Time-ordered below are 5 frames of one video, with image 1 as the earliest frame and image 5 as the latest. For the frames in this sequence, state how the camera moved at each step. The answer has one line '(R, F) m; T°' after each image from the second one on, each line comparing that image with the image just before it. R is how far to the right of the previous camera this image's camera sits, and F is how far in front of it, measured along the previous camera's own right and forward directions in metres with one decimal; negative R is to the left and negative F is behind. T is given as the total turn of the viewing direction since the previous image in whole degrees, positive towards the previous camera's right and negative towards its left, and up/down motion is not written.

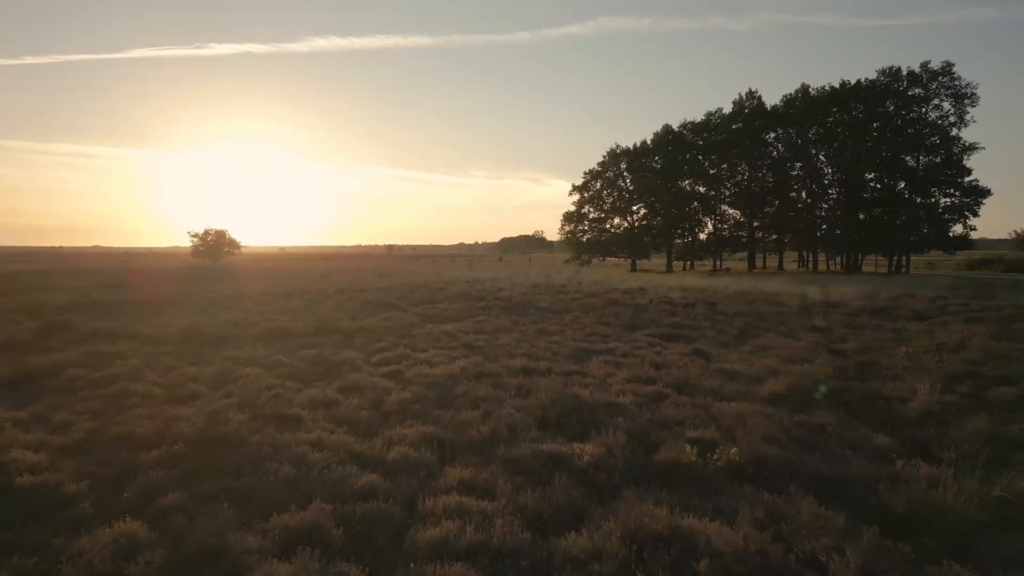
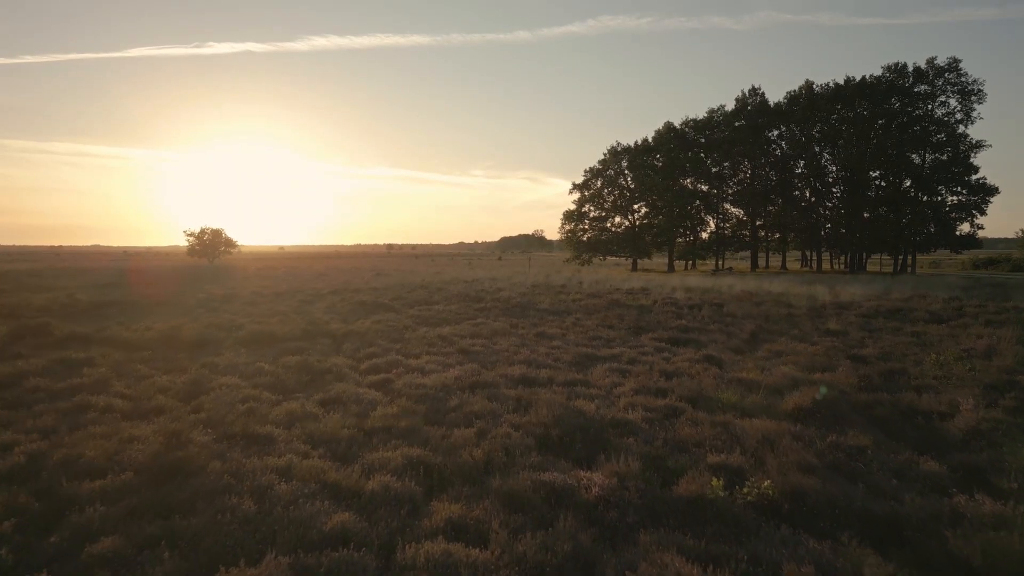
(0.0, +1.0) m; 0°
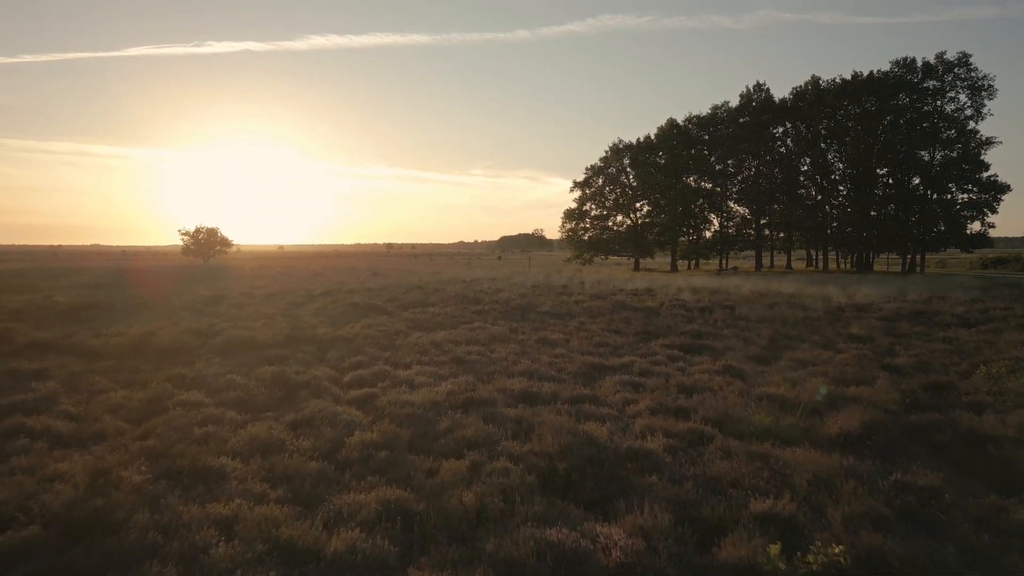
(0.0, +1.3) m; 0°
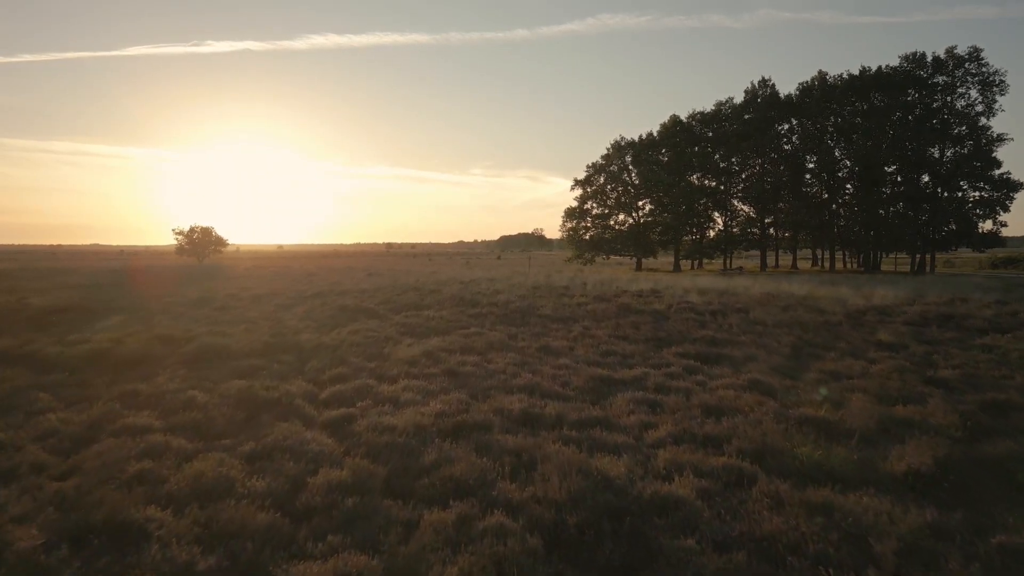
(0.0, +1.4) m; 0°
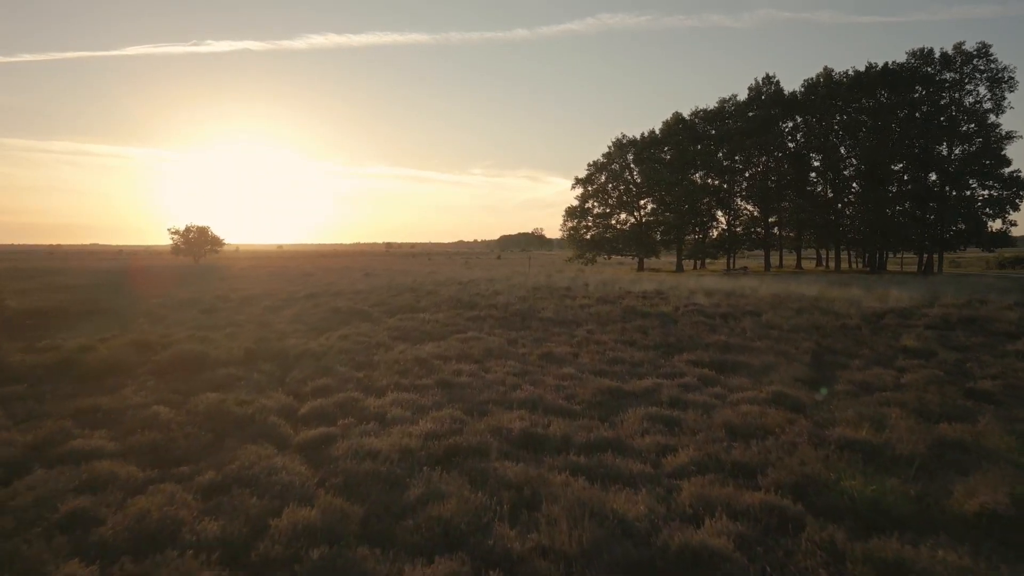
(0.0, +1.1) m; 0°
